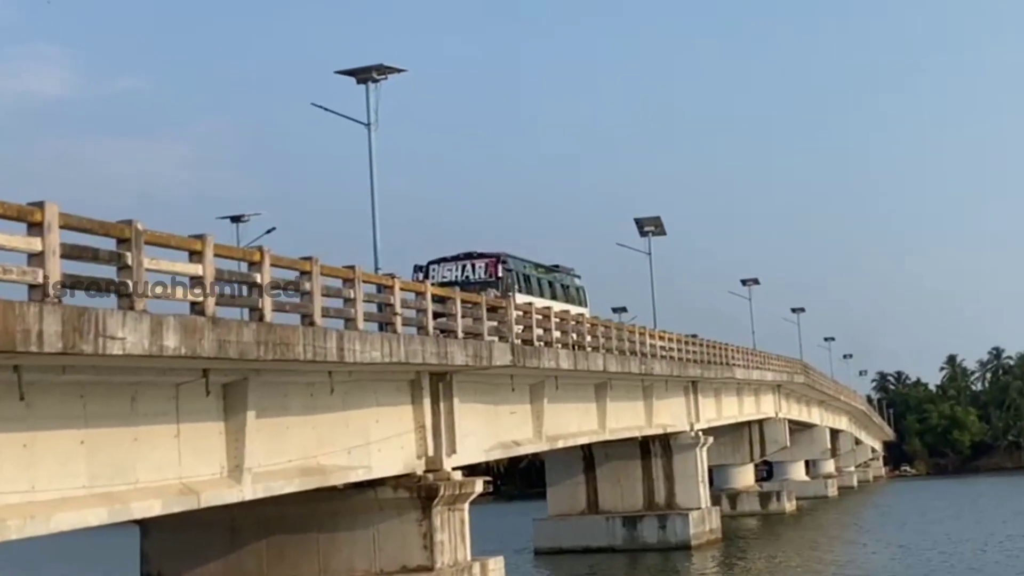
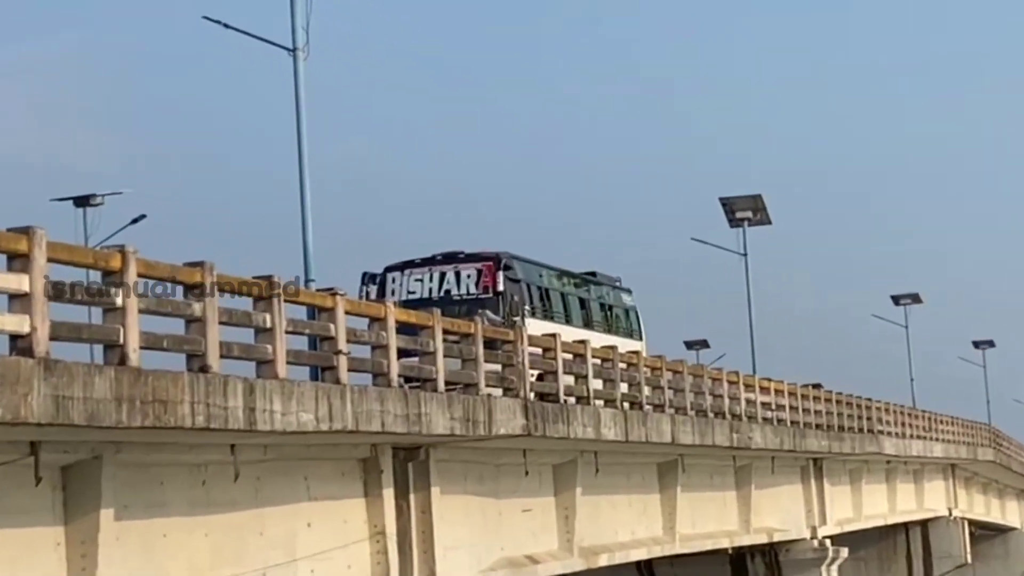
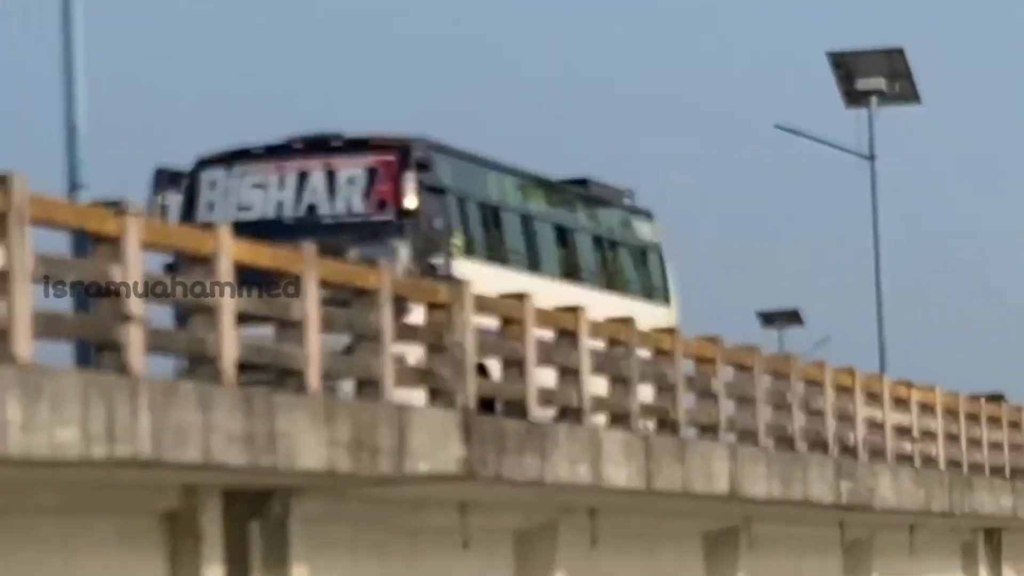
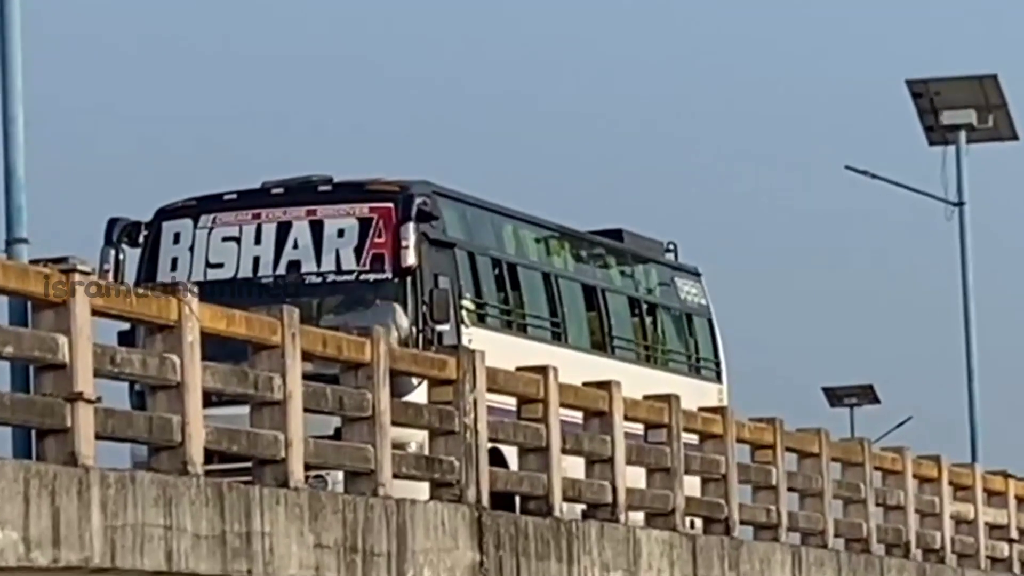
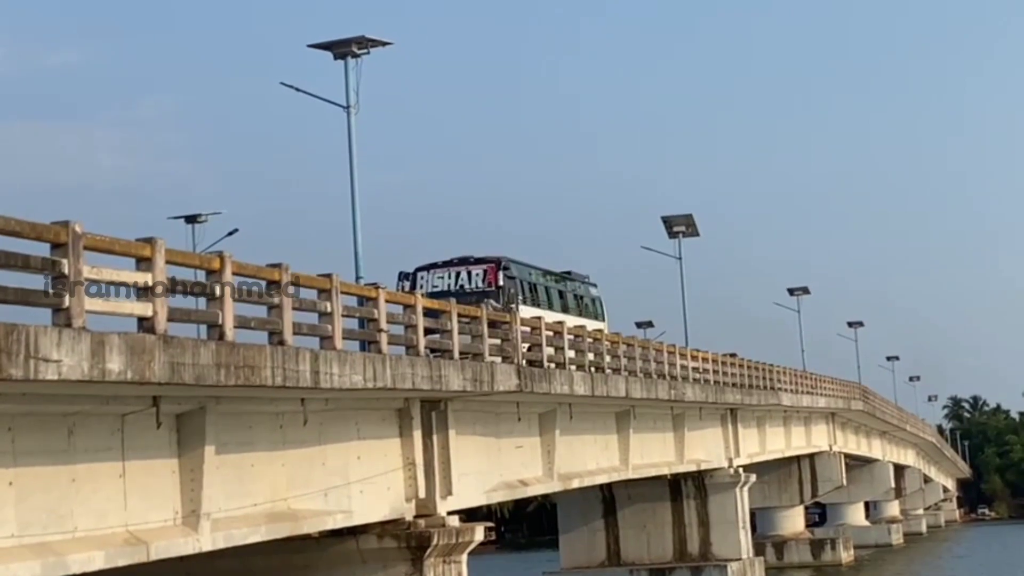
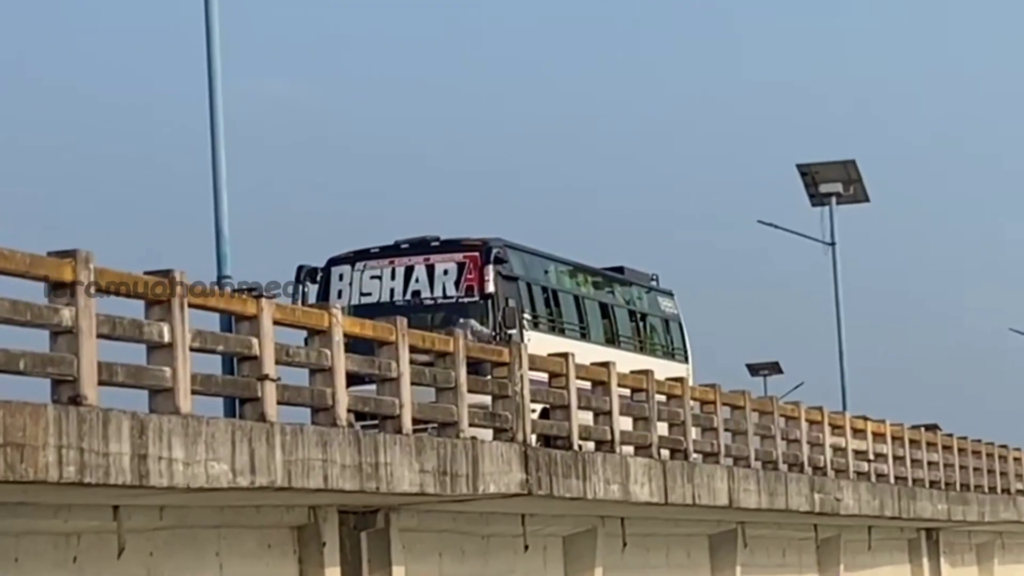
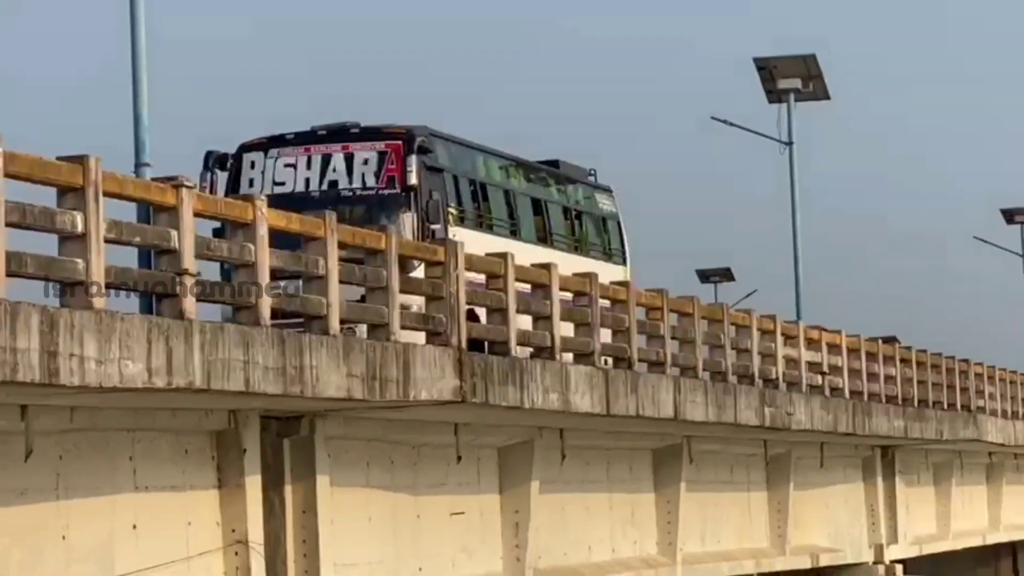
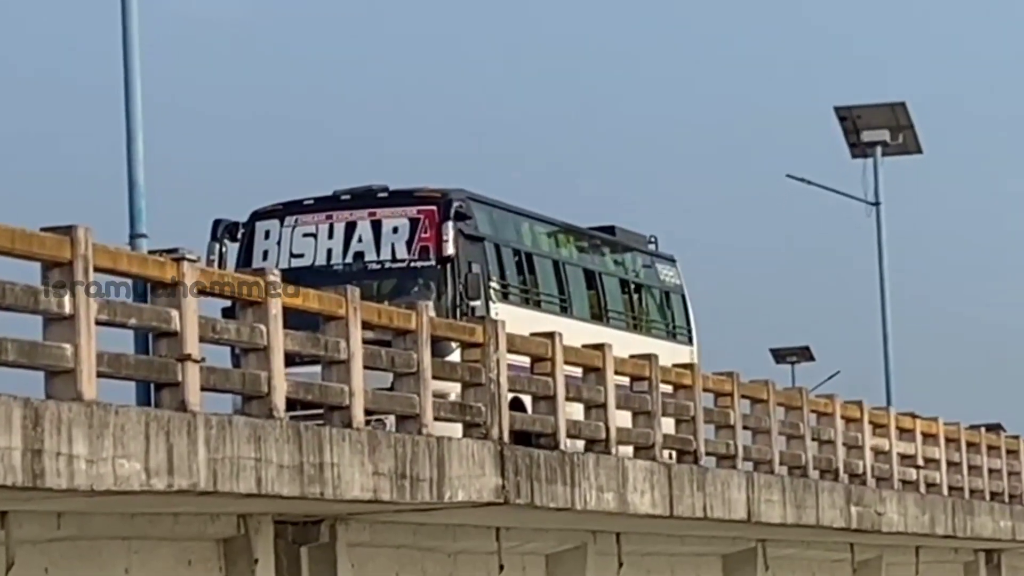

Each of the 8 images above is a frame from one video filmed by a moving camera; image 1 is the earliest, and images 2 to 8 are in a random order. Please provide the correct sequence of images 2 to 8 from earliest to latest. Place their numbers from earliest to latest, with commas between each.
5, 2, 6, 8, 4, 3, 7
